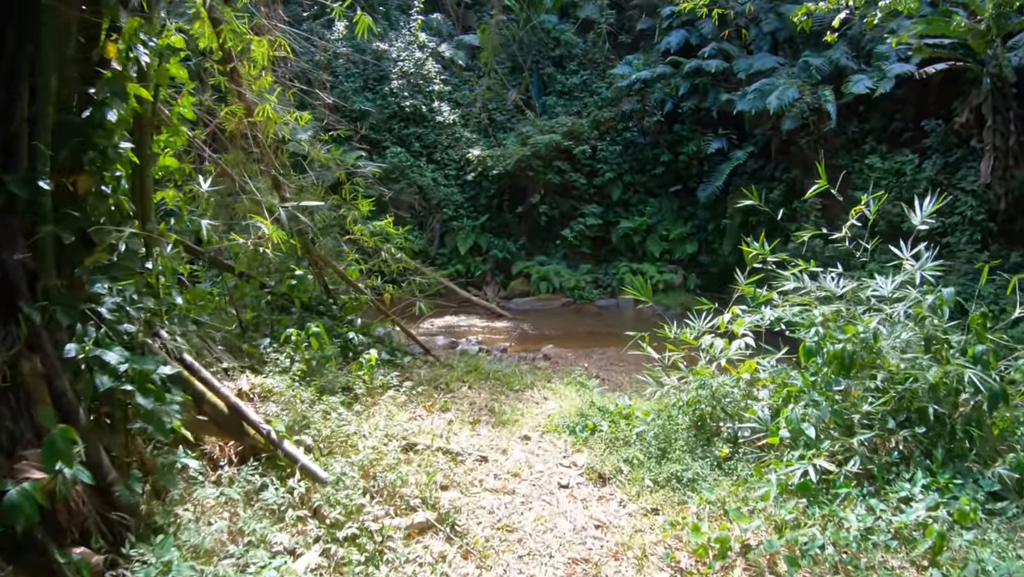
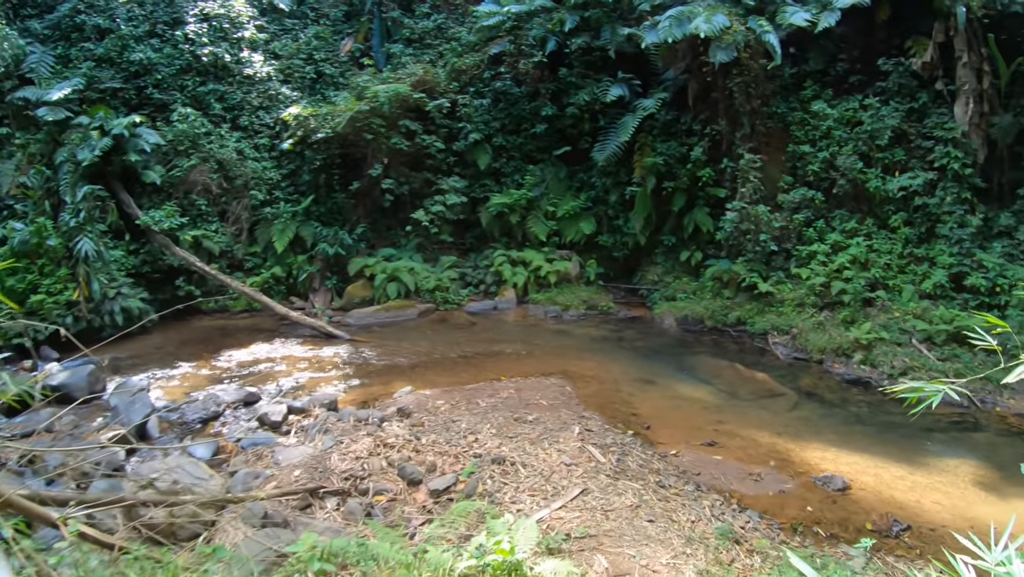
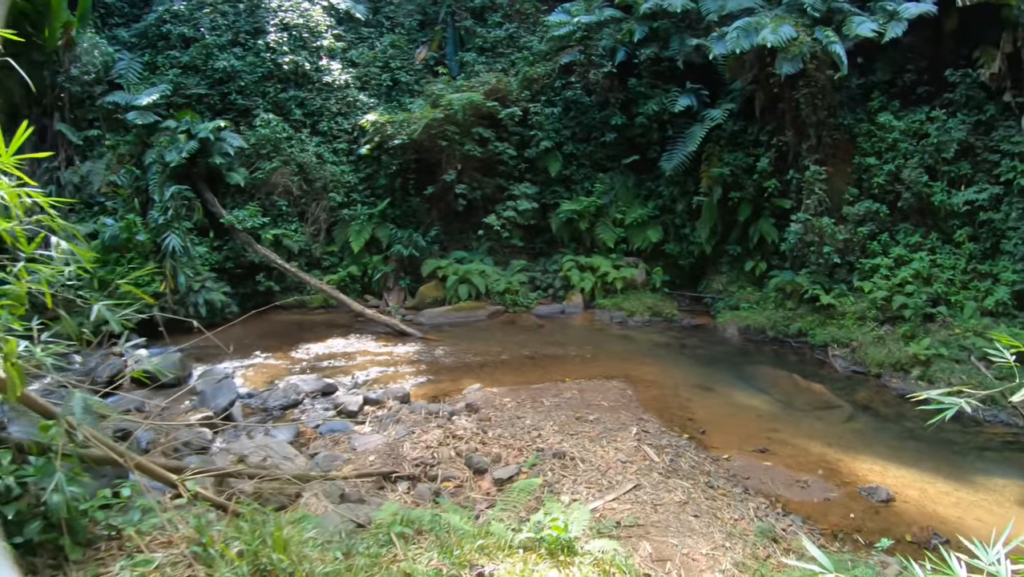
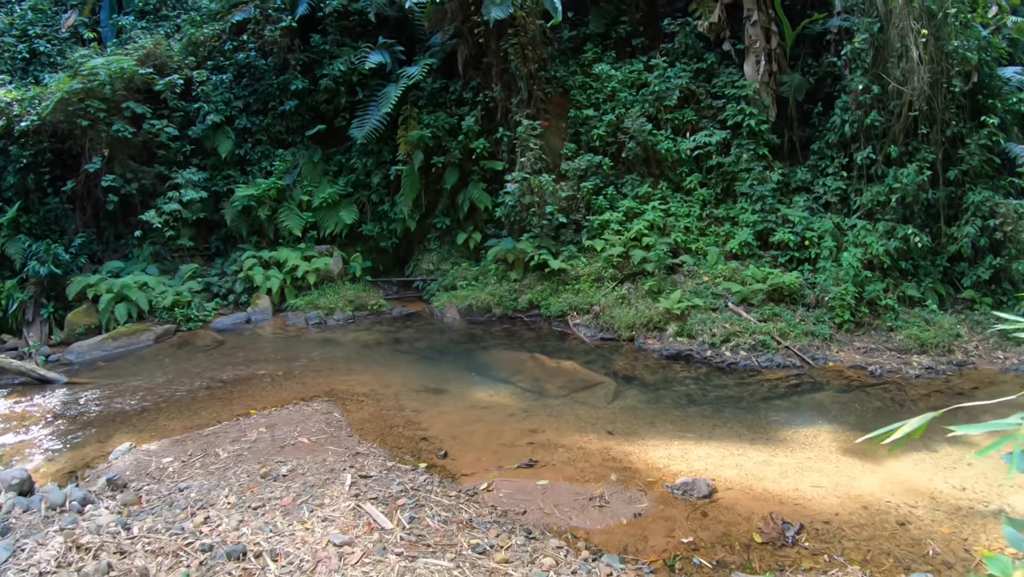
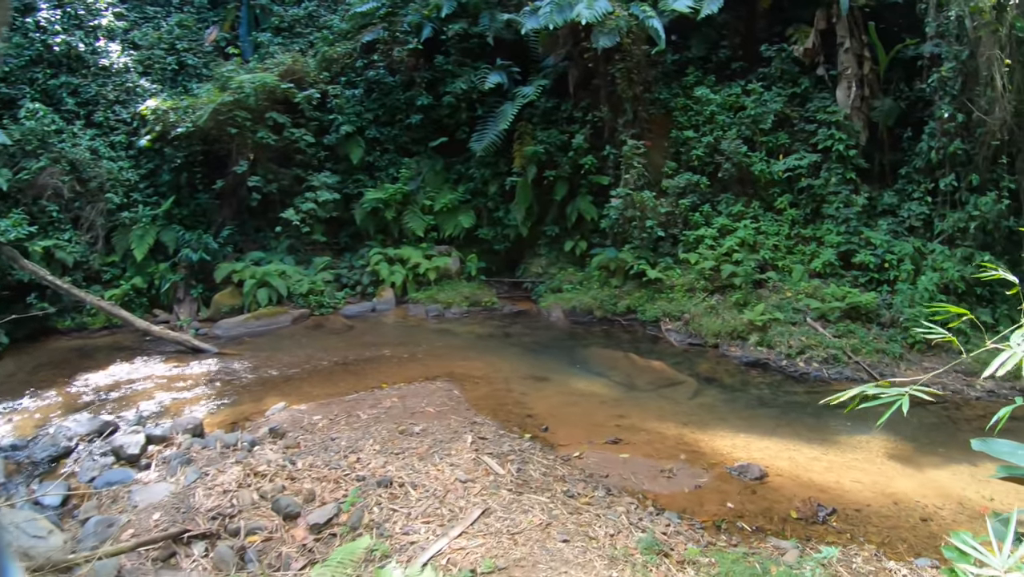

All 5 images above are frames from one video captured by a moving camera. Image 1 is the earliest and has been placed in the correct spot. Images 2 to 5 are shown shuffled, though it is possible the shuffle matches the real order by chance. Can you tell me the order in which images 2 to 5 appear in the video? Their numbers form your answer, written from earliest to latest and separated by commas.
3, 2, 5, 4
